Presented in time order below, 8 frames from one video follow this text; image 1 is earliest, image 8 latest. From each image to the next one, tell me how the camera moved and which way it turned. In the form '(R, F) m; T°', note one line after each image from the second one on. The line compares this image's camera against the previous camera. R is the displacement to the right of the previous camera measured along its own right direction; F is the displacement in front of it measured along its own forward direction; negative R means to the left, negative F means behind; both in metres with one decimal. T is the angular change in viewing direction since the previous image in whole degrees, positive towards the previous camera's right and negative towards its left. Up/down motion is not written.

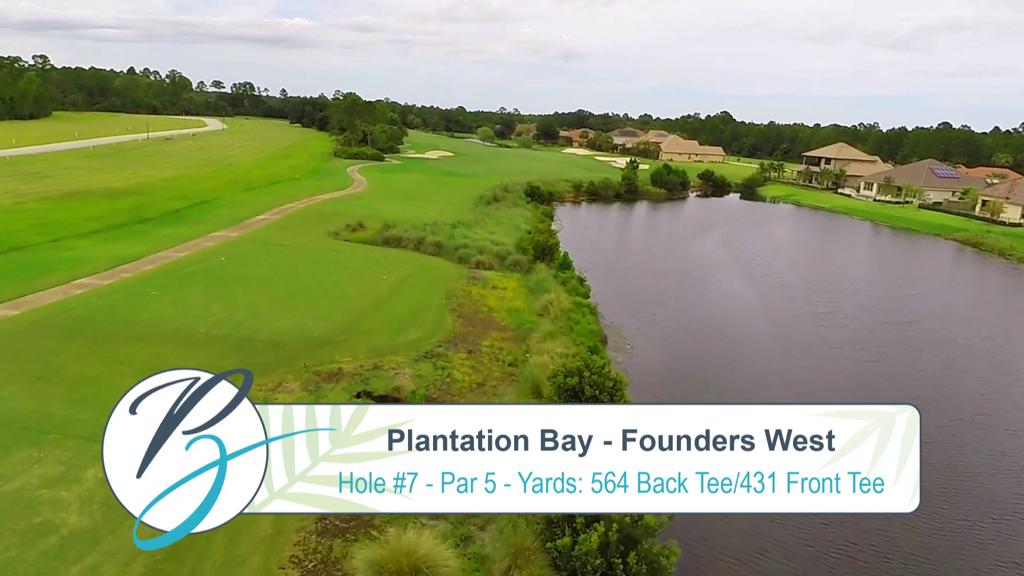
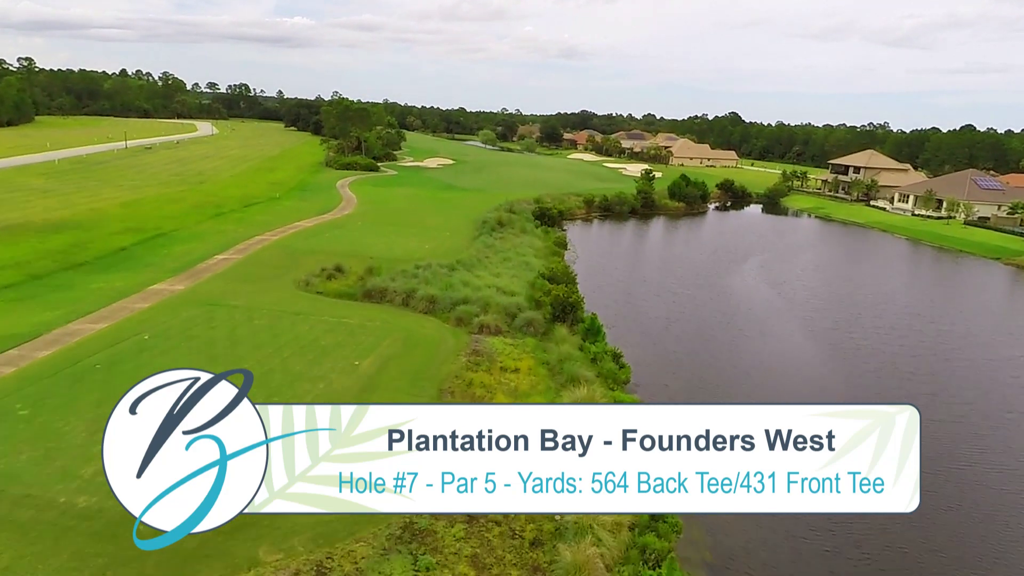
(-0.4, +5.1) m; 0°
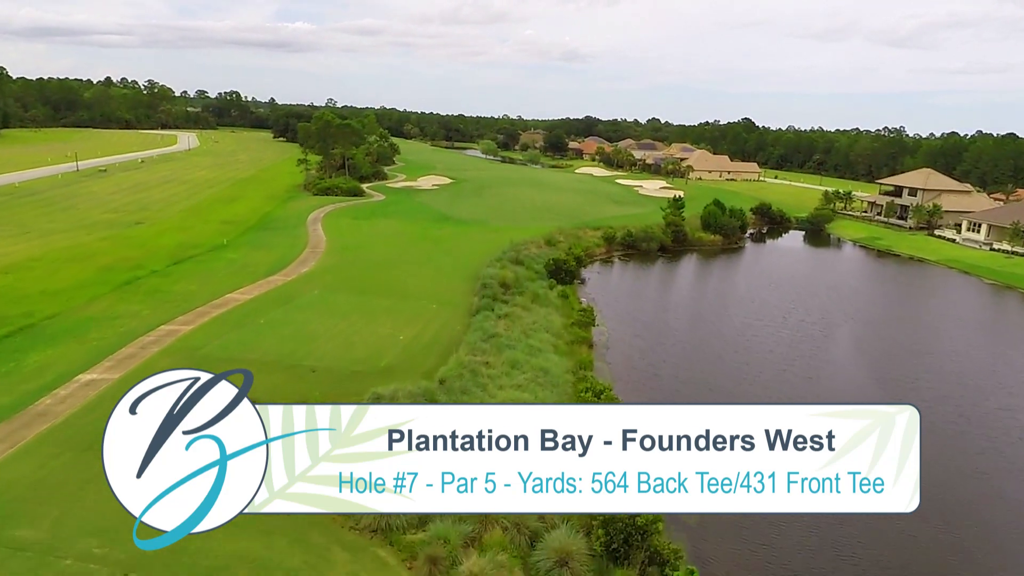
(-0.3, +8.7) m; 0°
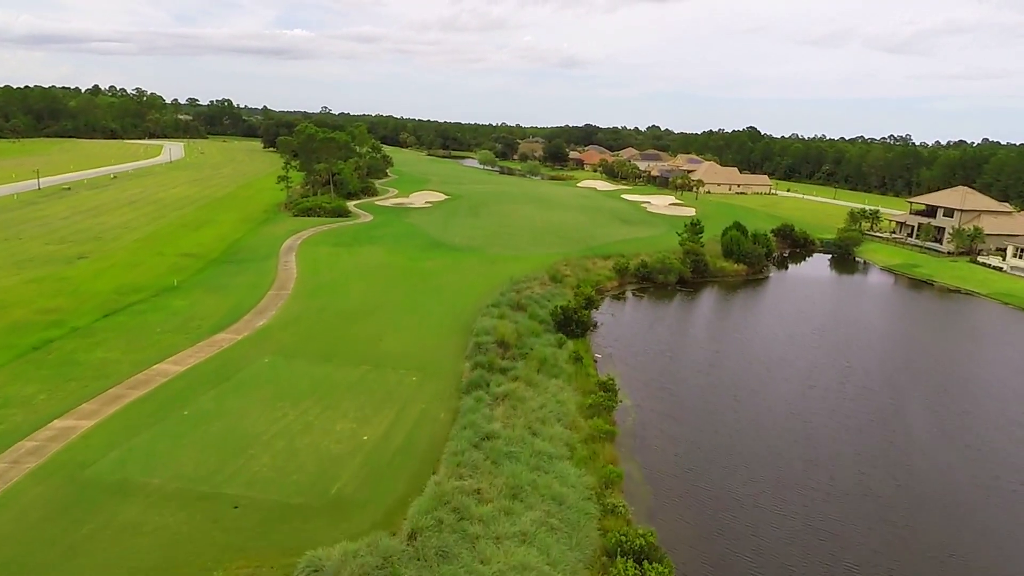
(-0.1, +5.1) m; 0°
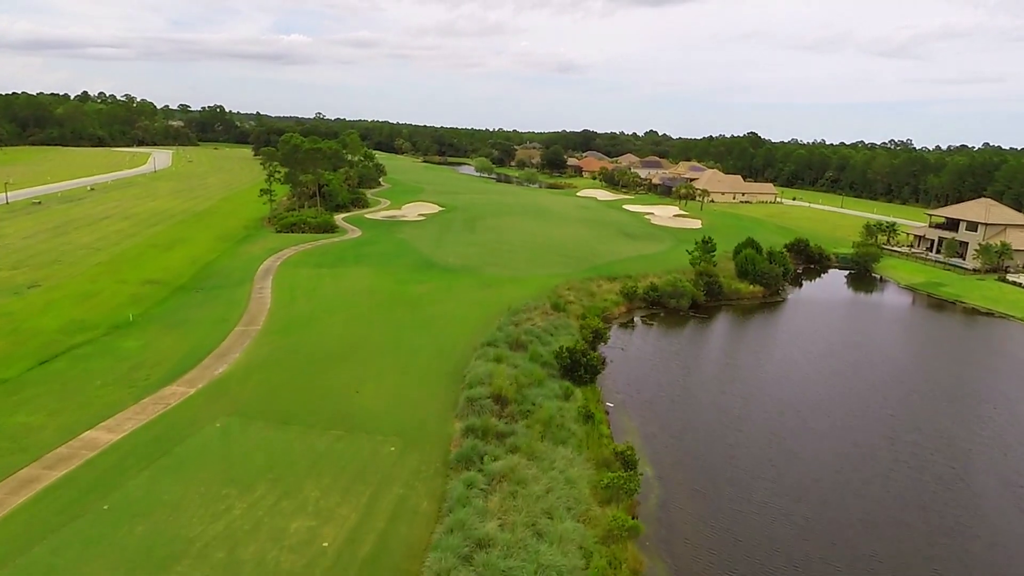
(0.0, +3.2) m; 0°
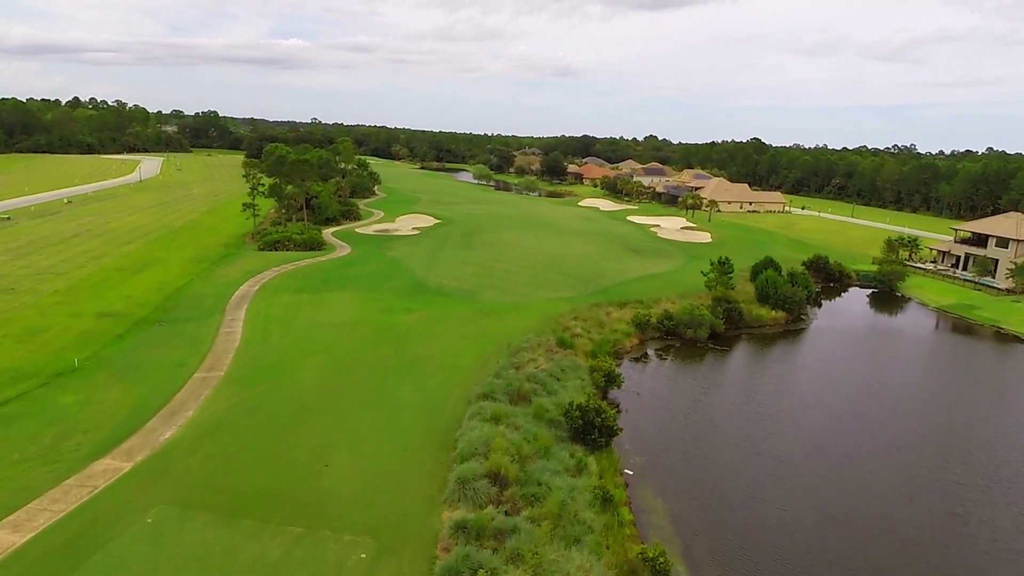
(-0.1, +3.3) m; 0°
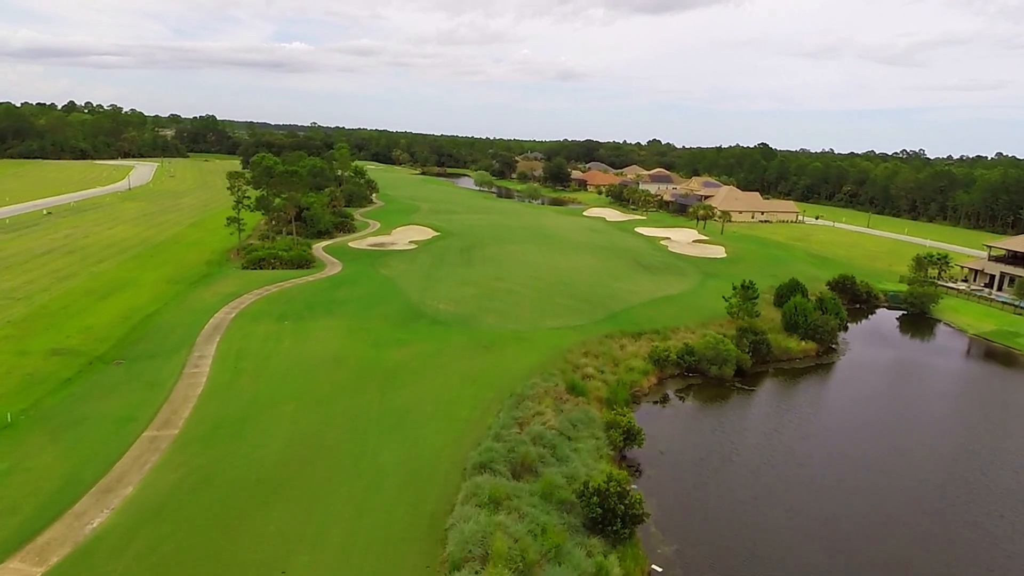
(0.0, +3.3) m; 0°
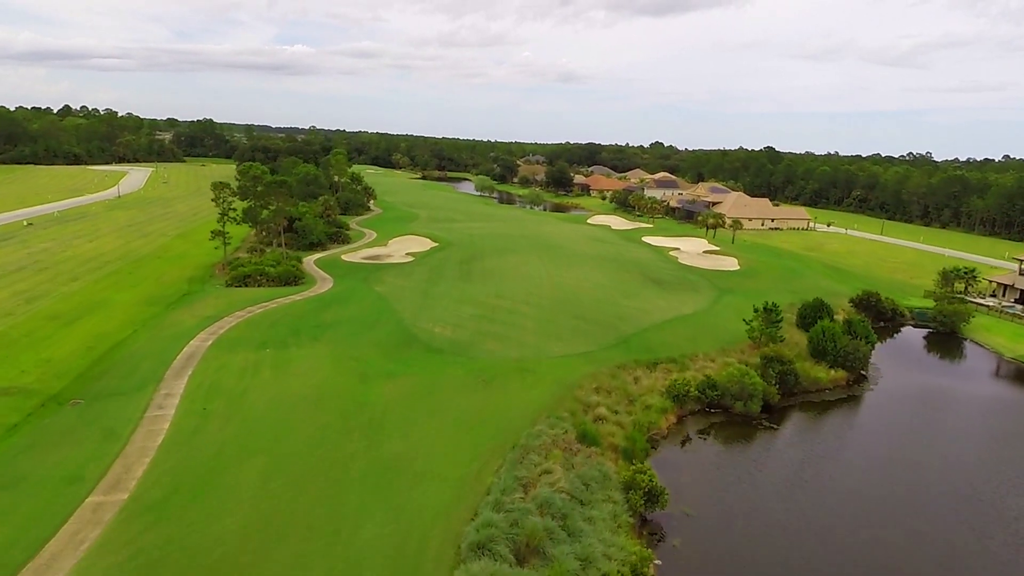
(-0.1, +2.7) m; 0°
